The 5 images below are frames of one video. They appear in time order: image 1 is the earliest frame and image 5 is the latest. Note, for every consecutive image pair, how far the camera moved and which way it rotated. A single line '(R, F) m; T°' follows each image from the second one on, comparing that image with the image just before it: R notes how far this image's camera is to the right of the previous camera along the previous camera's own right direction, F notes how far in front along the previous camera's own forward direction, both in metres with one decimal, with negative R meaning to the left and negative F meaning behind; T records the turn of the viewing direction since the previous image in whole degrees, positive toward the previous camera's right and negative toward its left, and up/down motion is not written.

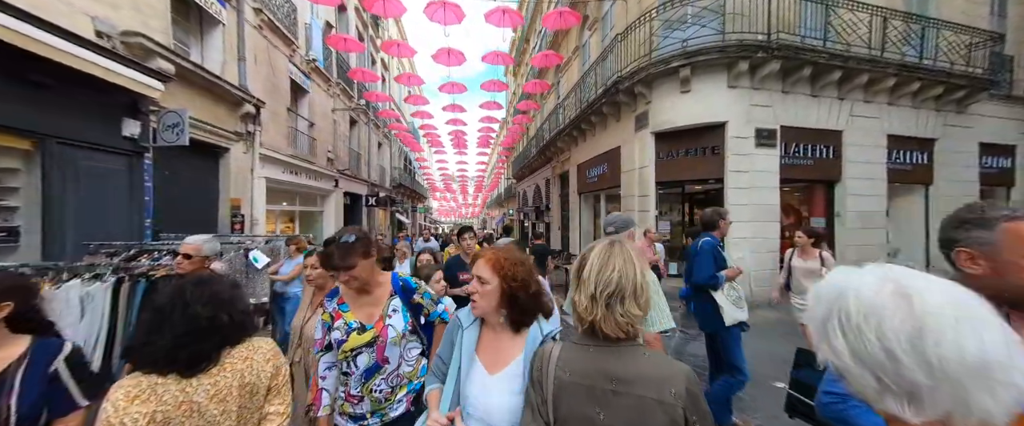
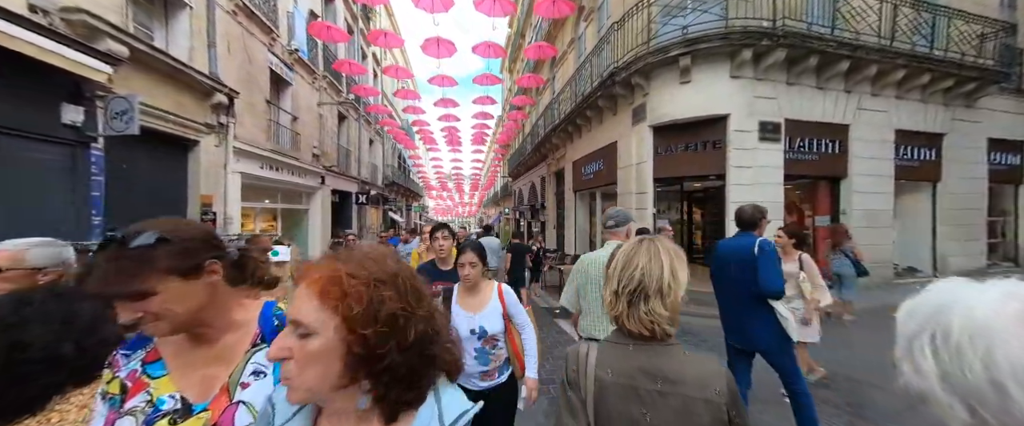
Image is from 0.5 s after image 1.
(+0.1, +0.4) m; +1°
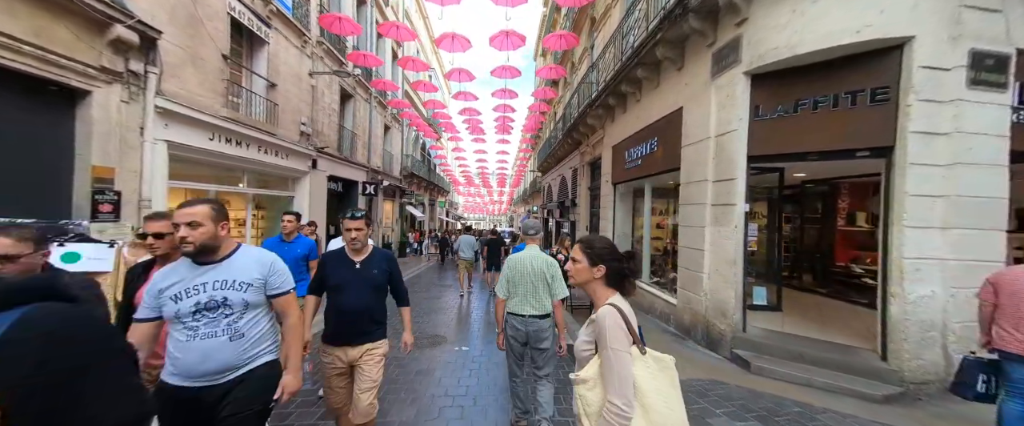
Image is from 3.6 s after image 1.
(+0.3, +2.4) m; -5°
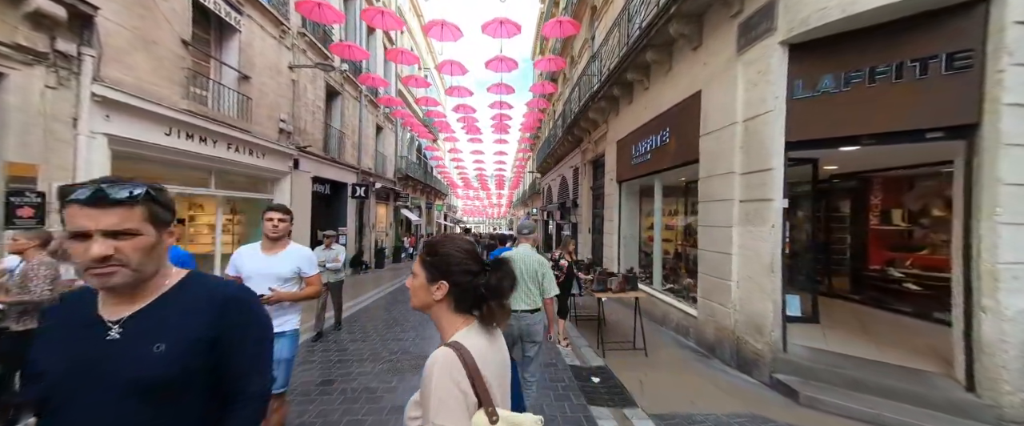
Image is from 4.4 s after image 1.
(+0.1, +0.8) m; 0°
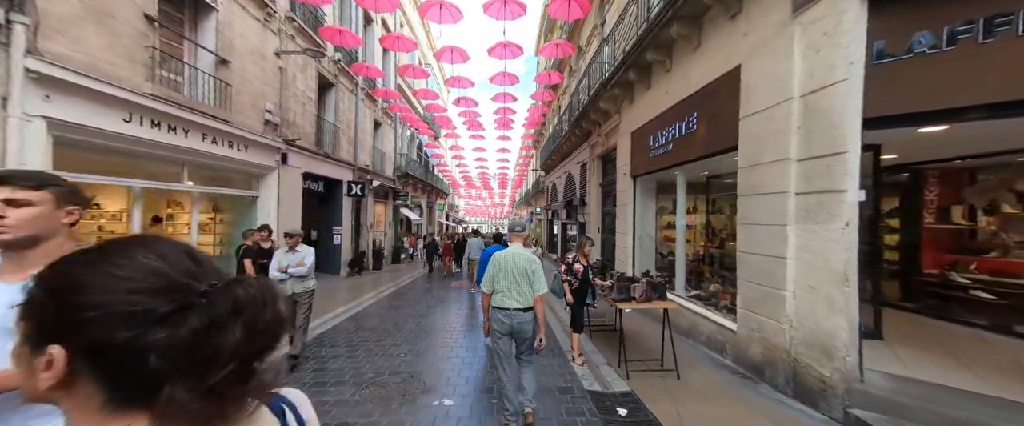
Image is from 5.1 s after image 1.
(-0.1, +0.8) m; 0°
